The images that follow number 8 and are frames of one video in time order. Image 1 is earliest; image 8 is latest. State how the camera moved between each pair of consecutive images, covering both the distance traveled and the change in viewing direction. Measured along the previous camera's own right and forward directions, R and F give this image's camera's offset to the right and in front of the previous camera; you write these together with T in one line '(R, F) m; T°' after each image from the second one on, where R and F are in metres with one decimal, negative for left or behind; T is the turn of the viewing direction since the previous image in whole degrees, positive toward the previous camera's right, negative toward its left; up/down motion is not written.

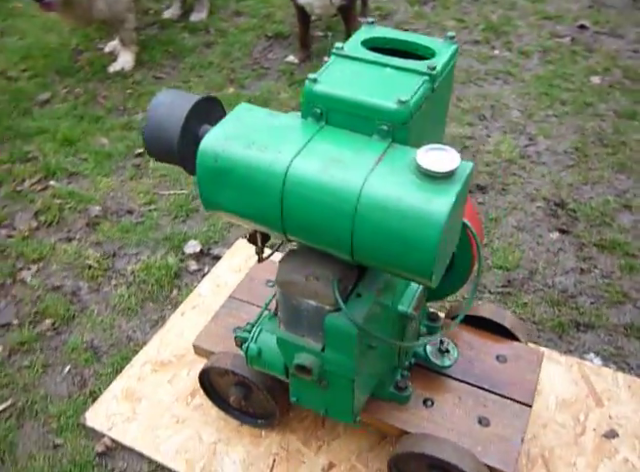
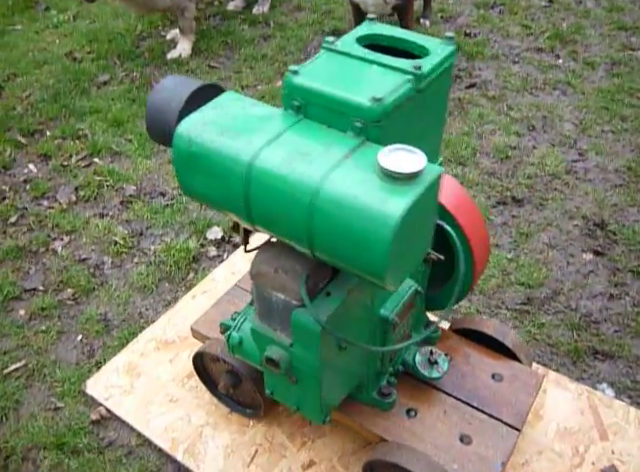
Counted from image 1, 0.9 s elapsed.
(+0.2, 0.0) m; -7°
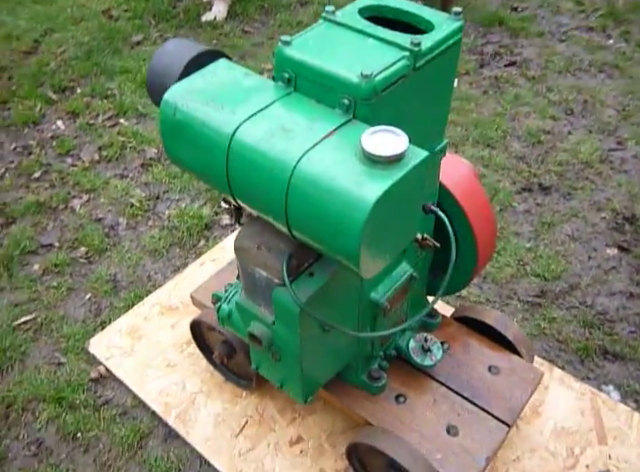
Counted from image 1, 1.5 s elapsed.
(+0.1, 0.0) m; -4°
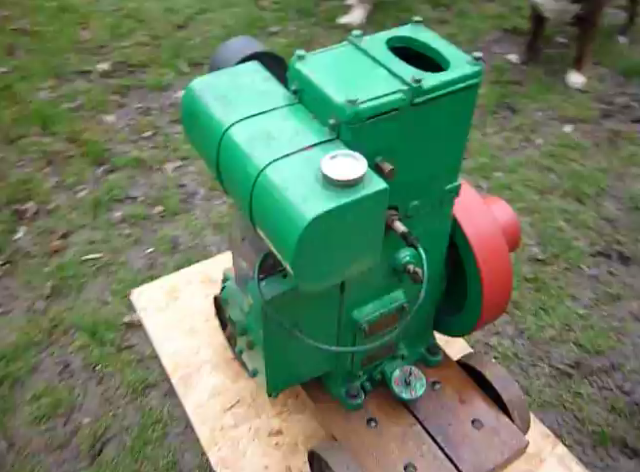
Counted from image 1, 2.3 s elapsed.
(+0.3, 0.0) m; -13°
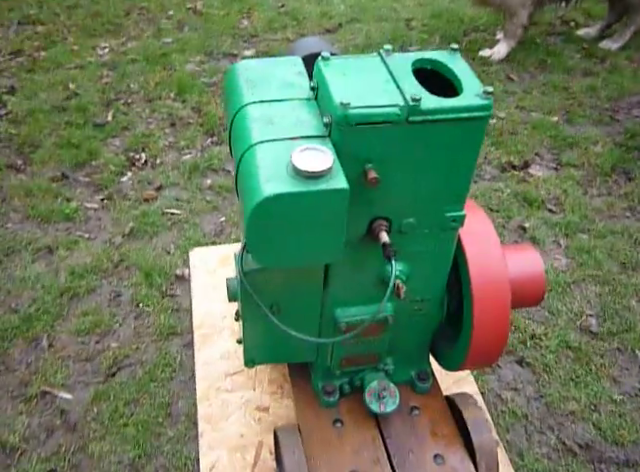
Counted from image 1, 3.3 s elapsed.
(+0.4, 0.0) m; -13°
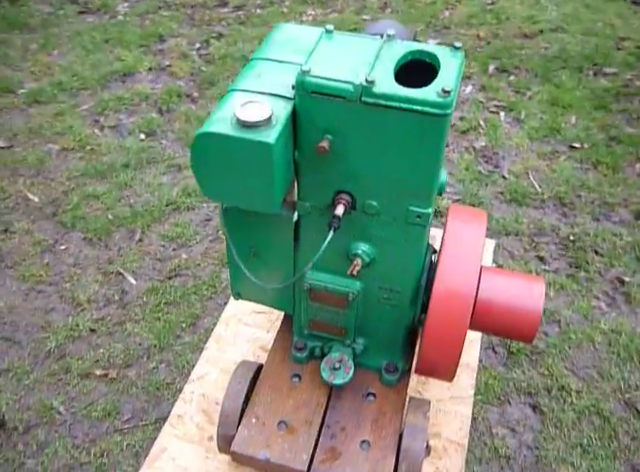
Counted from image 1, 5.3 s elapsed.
(+0.6, 0.0) m; -20°
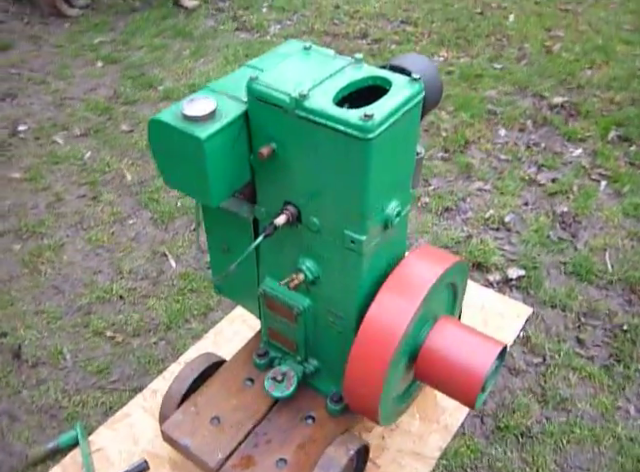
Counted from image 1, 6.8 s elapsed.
(+0.6, +0.1) m; -16°
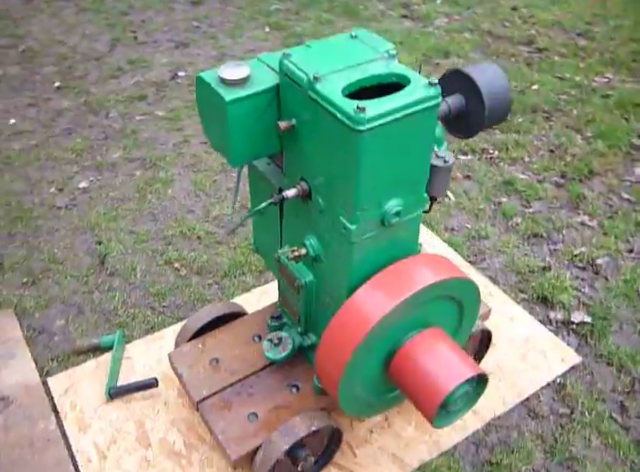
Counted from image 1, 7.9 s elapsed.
(+0.4, 0.0) m; -15°
